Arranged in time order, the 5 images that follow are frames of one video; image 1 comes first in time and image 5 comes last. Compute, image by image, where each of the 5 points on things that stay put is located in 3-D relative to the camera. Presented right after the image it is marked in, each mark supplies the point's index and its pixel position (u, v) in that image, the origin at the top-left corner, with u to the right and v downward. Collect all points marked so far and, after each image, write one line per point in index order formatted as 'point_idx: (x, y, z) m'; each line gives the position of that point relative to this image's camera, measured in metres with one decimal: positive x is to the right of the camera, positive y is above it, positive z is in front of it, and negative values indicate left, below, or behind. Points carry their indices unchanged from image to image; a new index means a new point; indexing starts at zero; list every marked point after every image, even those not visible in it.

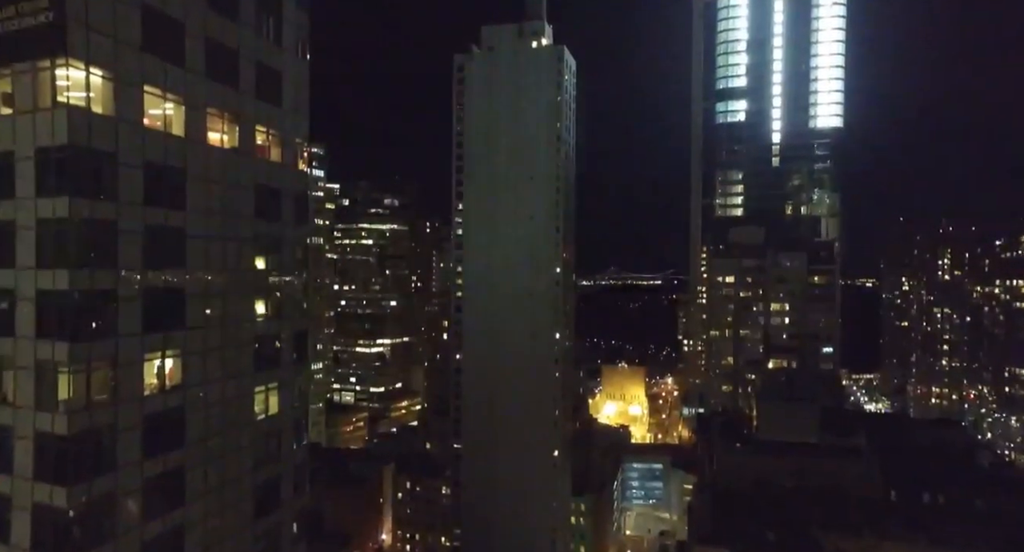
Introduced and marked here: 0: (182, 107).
0: (-8.0, +4.1, +17.9) m
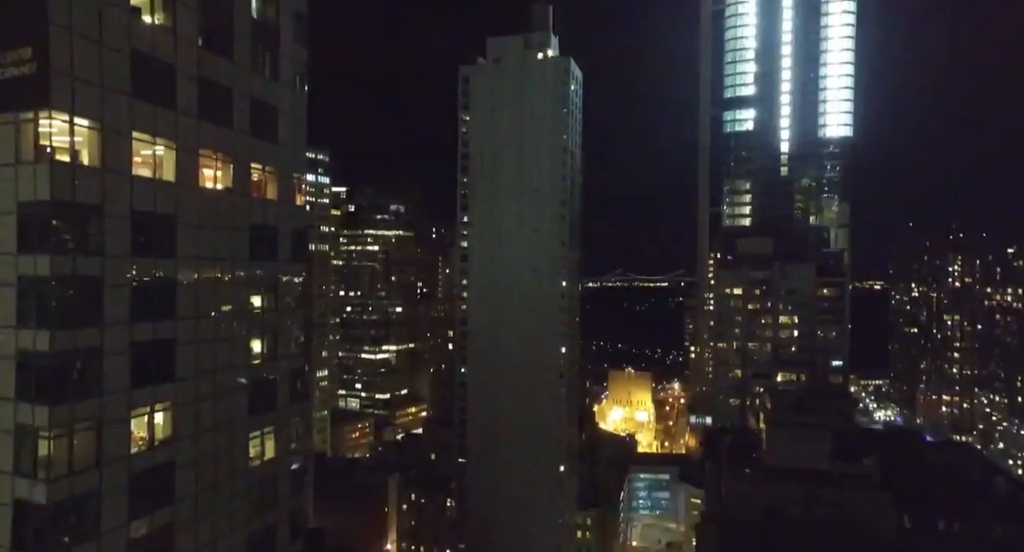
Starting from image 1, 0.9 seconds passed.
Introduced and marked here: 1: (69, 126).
0: (-7.9, +3.0, +17.3) m
1: (-8.7, +3.0, +14.5) m
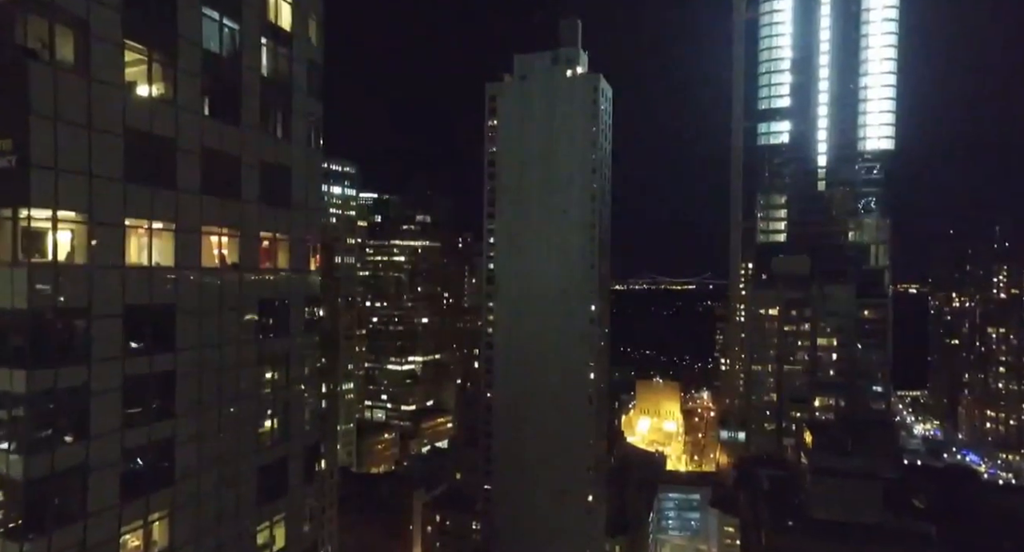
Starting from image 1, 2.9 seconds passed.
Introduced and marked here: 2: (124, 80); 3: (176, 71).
0: (-7.3, +0.9, +15.8) m
1: (-8.1, +1.0, +13.0) m
2: (-7.6, +3.9, +14.5) m
3: (-7.2, +4.4, +15.9) m
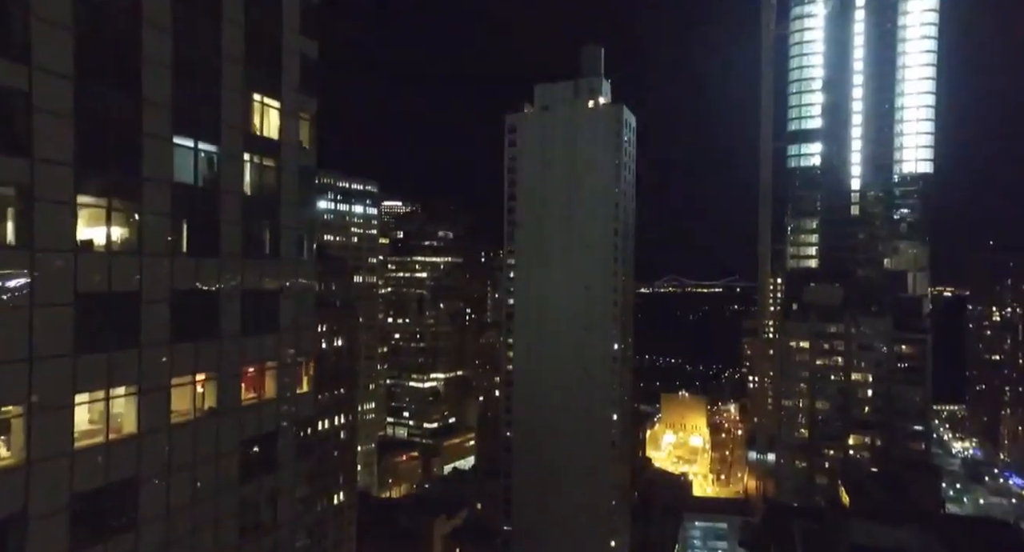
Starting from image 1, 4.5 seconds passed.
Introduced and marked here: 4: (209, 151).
0: (-7.2, -2.3, +14.1) m
1: (-8.1, -2.3, +11.3) m
2: (-7.6, +0.7, +12.8) m
3: (-7.1, +1.2, +14.2) m
4: (-6.6, +2.7, +16.0) m
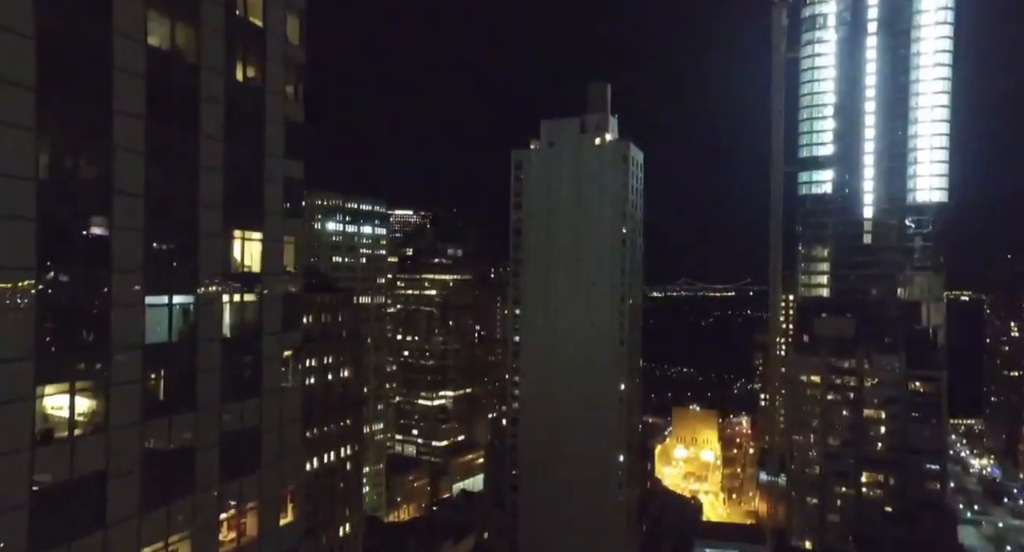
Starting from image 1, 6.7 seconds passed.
0: (-7.5, -5.5, +13.6) m
1: (-8.5, -5.5, +10.8) m
2: (-7.9, -2.5, +12.2) m
3: (-7.5, -2.0, +13.6) m
4: (-6.8, -0.5, +15.4) m
